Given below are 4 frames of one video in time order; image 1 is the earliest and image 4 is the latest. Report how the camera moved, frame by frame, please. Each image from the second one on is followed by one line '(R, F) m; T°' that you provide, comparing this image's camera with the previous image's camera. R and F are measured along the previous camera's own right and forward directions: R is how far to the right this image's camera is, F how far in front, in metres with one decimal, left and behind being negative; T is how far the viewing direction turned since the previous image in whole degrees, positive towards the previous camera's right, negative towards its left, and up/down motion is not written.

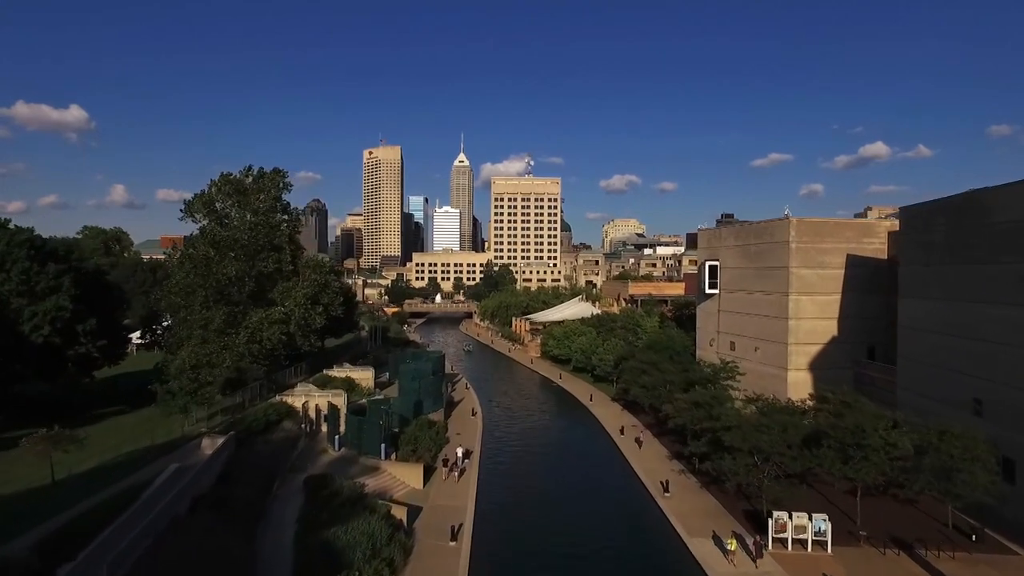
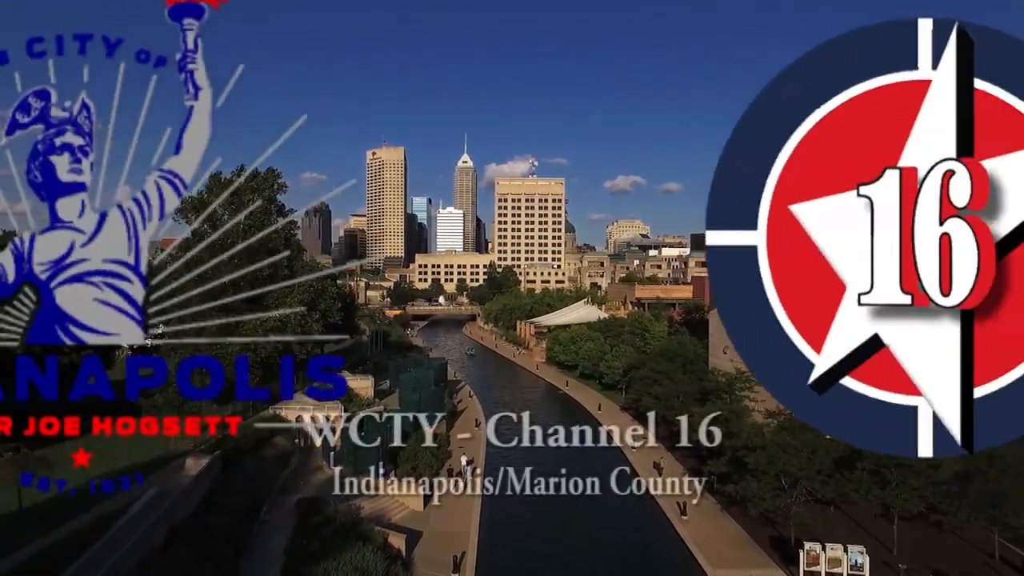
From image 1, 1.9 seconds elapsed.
(-0.1, +1.6) m; 0°
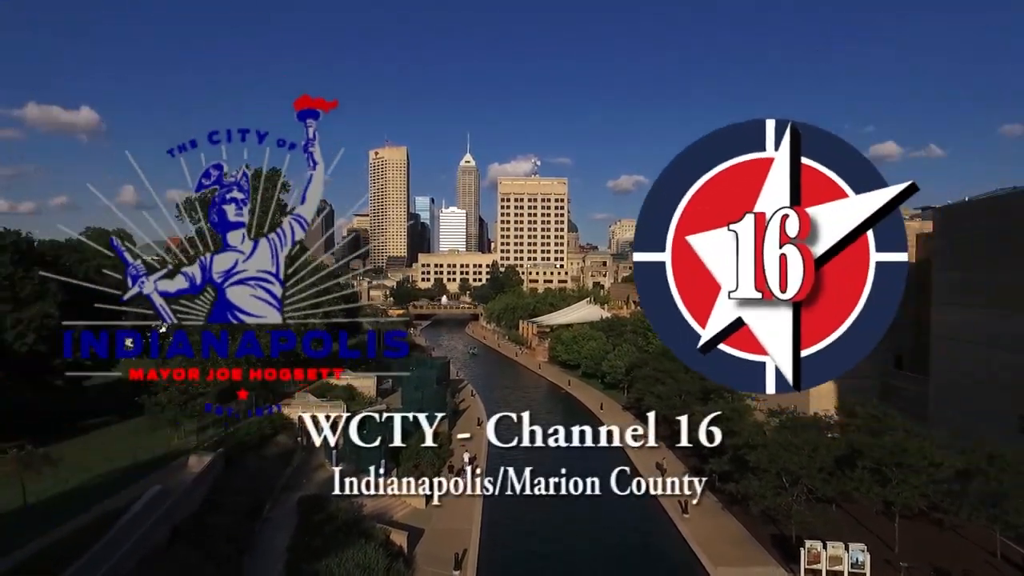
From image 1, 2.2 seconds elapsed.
(0.0, -0.1) m; 0°
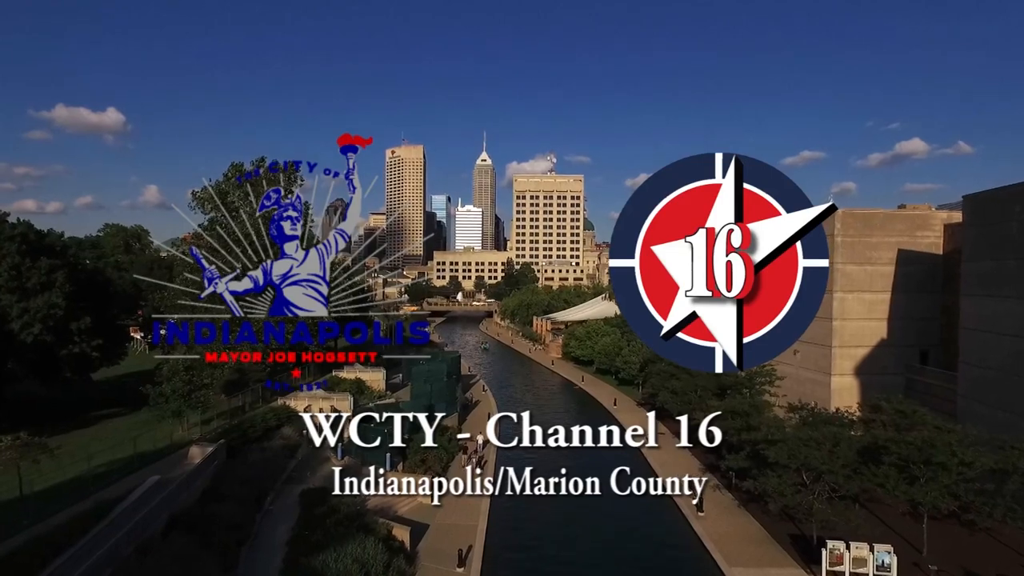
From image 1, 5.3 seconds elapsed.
(+0.3, +0.7) m; -1°
